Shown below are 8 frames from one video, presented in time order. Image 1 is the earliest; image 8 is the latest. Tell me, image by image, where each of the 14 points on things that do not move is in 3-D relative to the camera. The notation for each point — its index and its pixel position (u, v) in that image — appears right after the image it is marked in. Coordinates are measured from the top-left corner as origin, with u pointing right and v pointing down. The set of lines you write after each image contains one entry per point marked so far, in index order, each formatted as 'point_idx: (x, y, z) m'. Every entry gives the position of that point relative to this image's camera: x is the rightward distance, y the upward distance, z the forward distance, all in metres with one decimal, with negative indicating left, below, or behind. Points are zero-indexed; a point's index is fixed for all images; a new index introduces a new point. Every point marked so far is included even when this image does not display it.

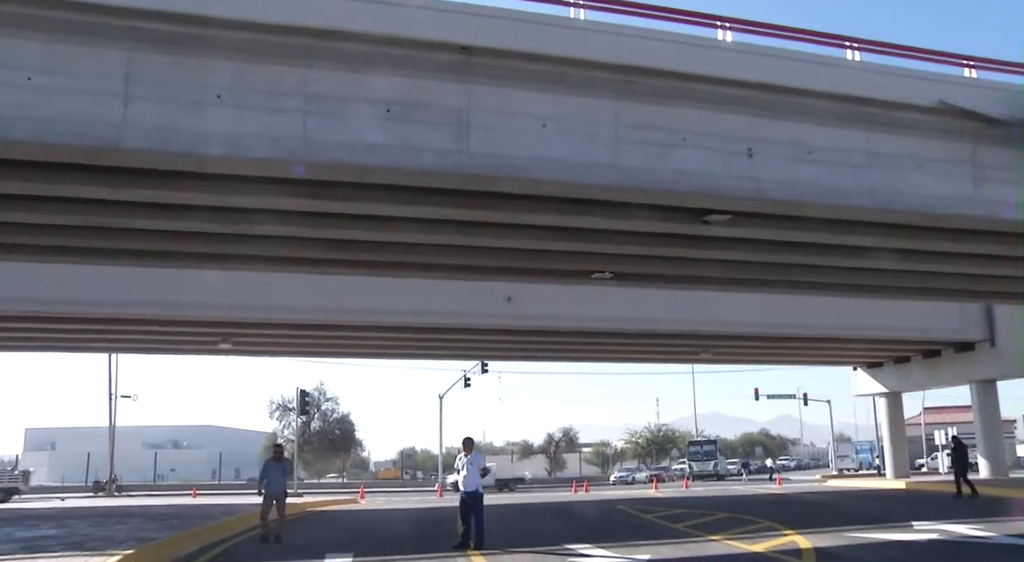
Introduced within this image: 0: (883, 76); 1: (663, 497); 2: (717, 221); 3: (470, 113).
0: (+6.8, +3.7, +15.4) m
1: (+3.3, -5.0, +19.8) m
2: (+3.8, +1.1, +16.0) m
3: (-0.5, +2.6, +13.5) m
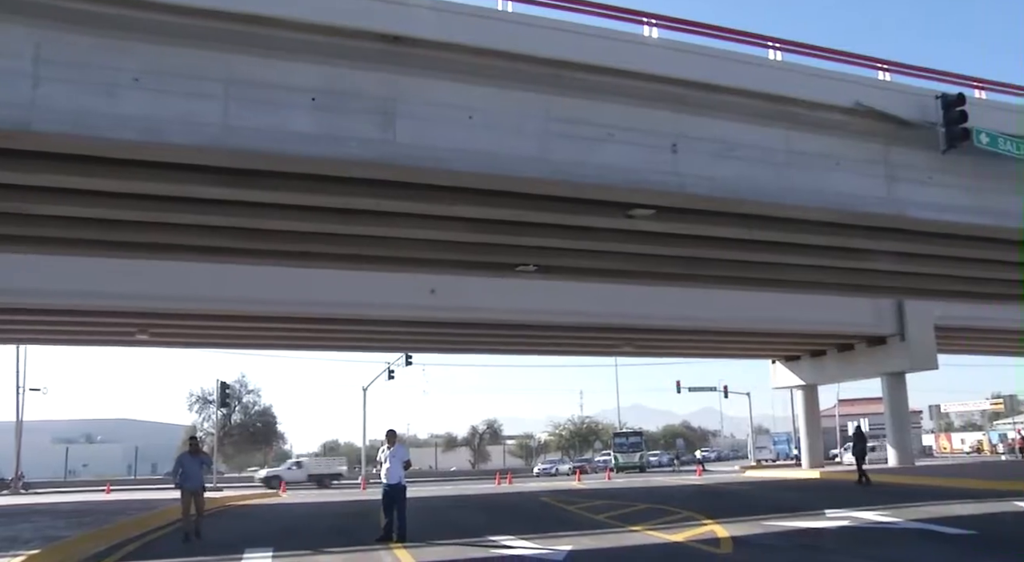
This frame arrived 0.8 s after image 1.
0: (+5.5, +3.8, +15.8) m
1: (+1.5, -4.8, +19.9) m
2: (+2.5, +1.3, +16.2) m
3: (-1.7, +2.8, +13.3) m
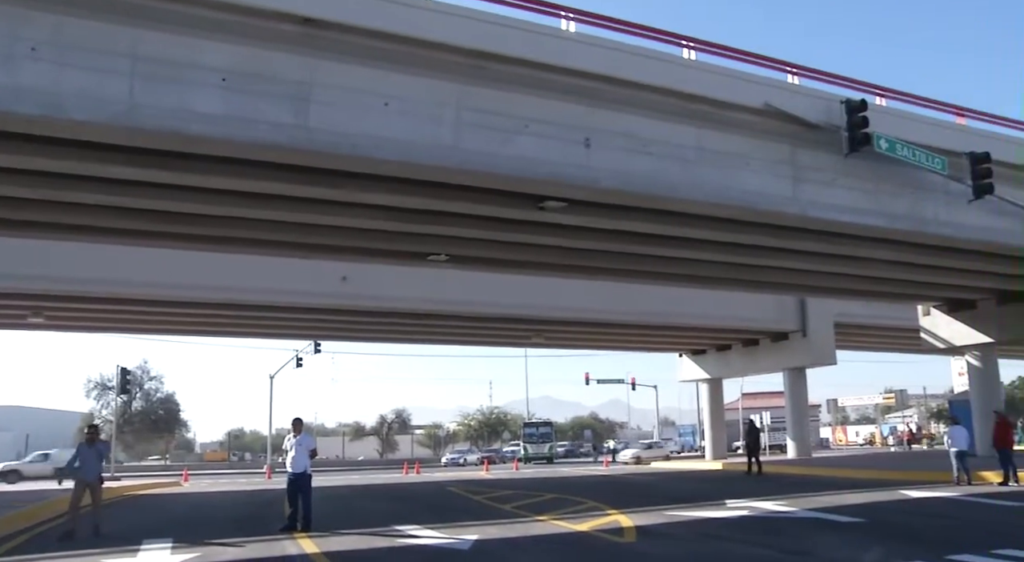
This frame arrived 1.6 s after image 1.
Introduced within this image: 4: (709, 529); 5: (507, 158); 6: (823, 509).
0: (+3.9, +3.9, +16.1) m
1: (-0.6, -4.6, +20.0) m
2: (+0.8, +1.4, +16.3) m
3: (-3.1, +3.0, +13.1) m
4: (+3.8, -4.8, +16.4) m
5: (0.0, +2.1, +14.5) m
6: (+6.1, -4.5, +16.7) m
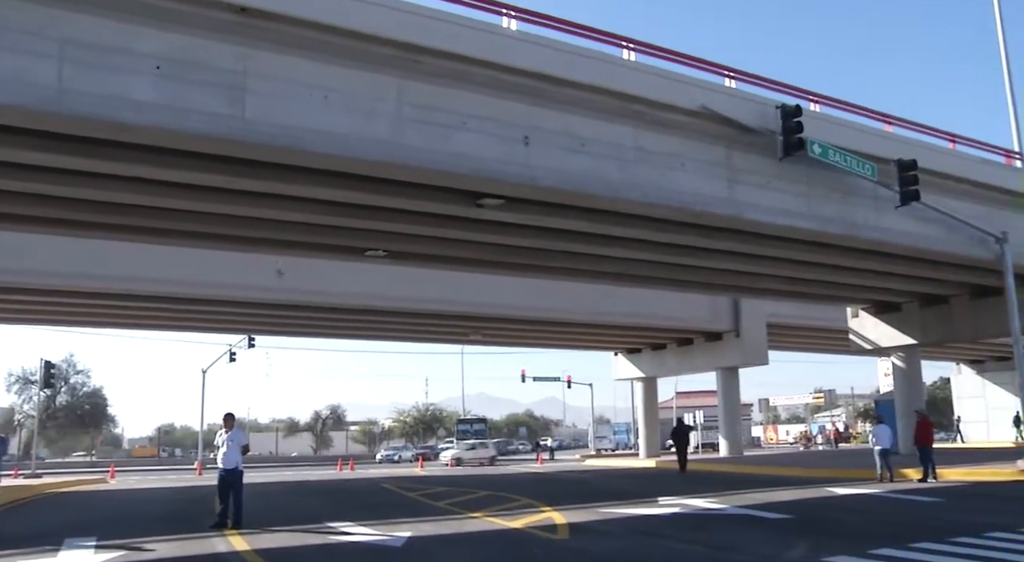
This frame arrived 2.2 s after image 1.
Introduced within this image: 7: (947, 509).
0: (+2.8, +3.9, +16.3) m
1: (-2.0, -4.5, +19.9) m
2: (-0.4, +1.5, +16.3) m
3: (-4.1, +3.1, +12.9) m
4: (+2.5, -4.7, +16.5) m
5: (-1.1, +2.1, +14.5) m
6: (+4.8, -4.5, +17.0) m
7: (+8.2, -4.3, +16.0) m
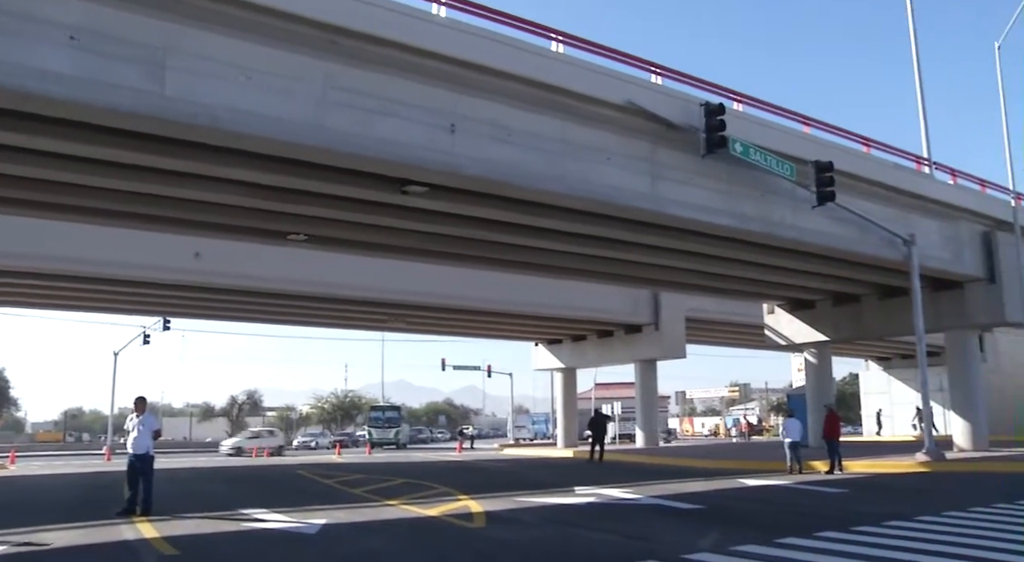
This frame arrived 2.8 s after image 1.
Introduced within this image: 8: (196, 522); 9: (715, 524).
0: (+1.4, +4.0, +16.4) m
1: (-3.9, -4.2, +19.8) m
2: (-1.8, +1.7, +16.2) m
3: (-5.2, +3.4, +12.6) m
4: (+0.8, -4.6, +16.7) m
5: (-2.4, +2.4, +14.3) m
6: (+3.1, -4.4, +17.3) m
7: (+6.6, -4.2, +16.5) m
8: (-5.9, -4.5, +15.9) m
9: (+3.8, -4.6, +16.0) m
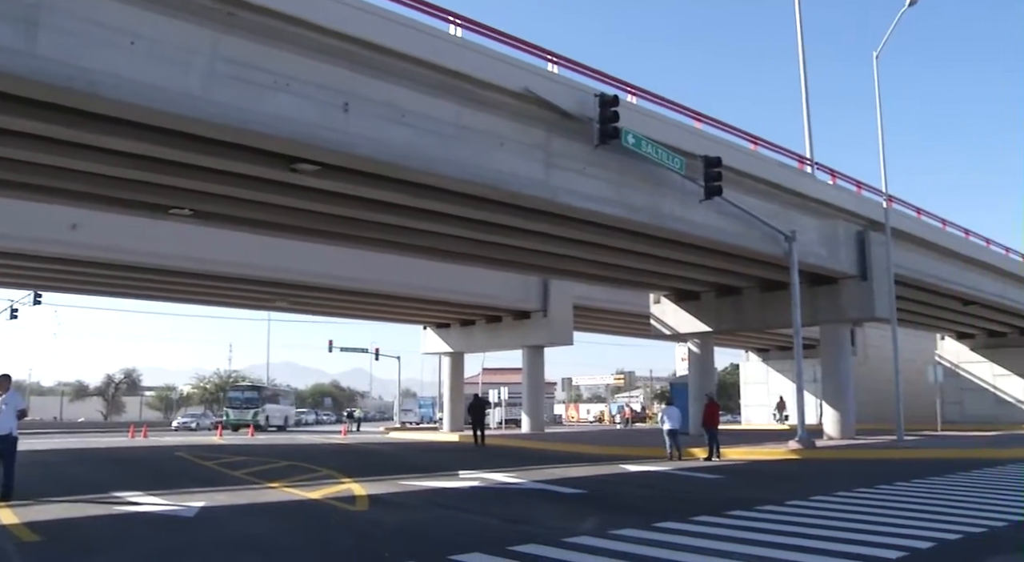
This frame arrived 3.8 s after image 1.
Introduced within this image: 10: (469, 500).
0: (-0.6, +4.3, +16.4) m
1: (-6.4, -3.7, +19.4) m
2: (-3.9, +2.1, +15.9) m
3: (-6.9, +3.8, +11.9) m
4: (-1.5, -4.3, +16.7) m
5: (-4.3, +2.7, +14.0) m
6: (+0.8, -4.1, +17.5) m
7: (+4.3, -4.1, +17.1) m
8: (-8.1, -4.0, +15.2) m
9: (+1.6, -4.3, +16.3) m
10: (-0.8, -4.3, +16.7) m
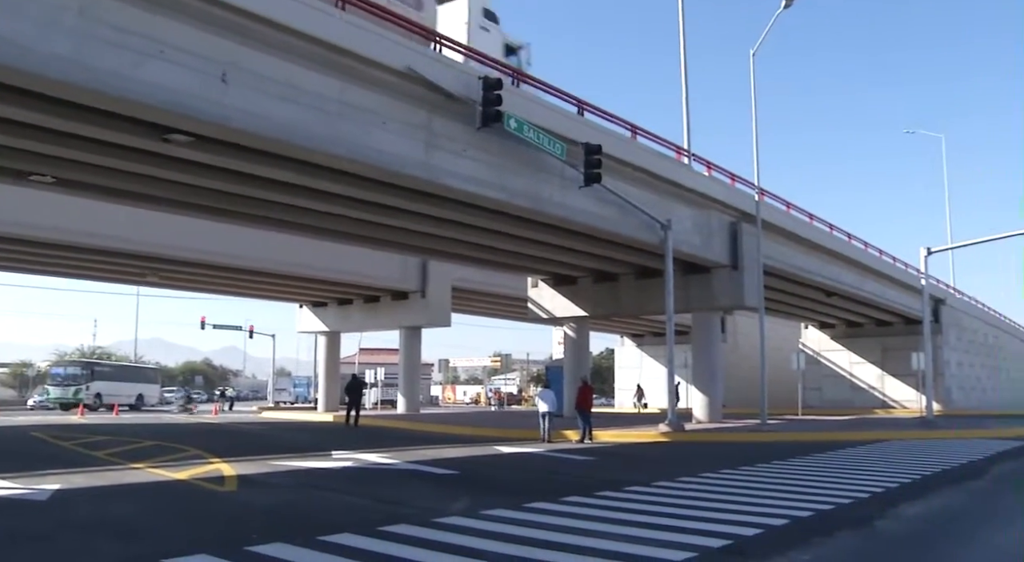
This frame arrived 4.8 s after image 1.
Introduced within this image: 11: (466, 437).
0: (-2.9, +4.7, +16.2) m
1: (-9.1, -3.1, +18.6) m
2: (-6.1, +2.6, +15.4) m
3: (-8.6, +4.3, +11.1) m
4: (-3.9, -3.8, +16.5) m
5: (-6.3, +3.2, +13.4) m
6: (-1.8, -3.7, +17.6) m
7: (+1.7, -3.8, +17.5) m
8: (-10.4, -3.4, +14.4) m
9: (-0.9, -4.0, +16.4) m
10: (-3.3, -3.9, +16.6) m
11: (-0.8, -3.5, +19.0) m
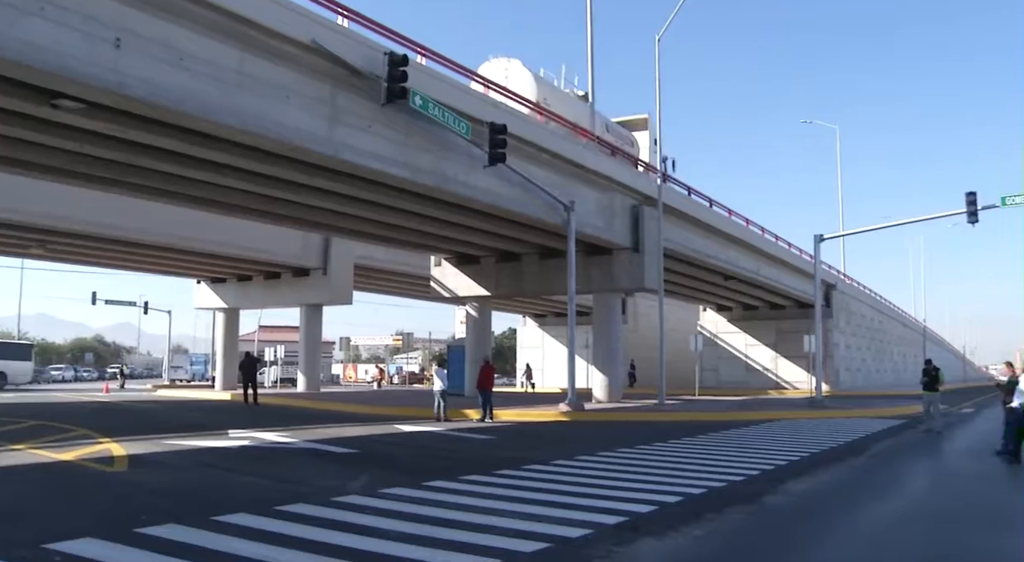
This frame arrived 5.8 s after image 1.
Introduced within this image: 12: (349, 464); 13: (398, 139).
0: (-4.6, +5.2, +15.8) m
1: (-11.2, -2.5, +17.8) m
2: (-7.8, +3.0, +14.8) m
3: (-10.0, +4.7, +10.3) m
4: (-5.9, -3.4, +16.2) m
5: (-7.8, +3.7, +12.8) m
6: (-3.9, -3.3, +17.4) m
7: (-0.3, -3.4, +17.6) m
8: (-12.1, -2.9, +13.5) m
9: (-2.8, -3.6, +16.4) m
10: (-5.3, -3.4, +16.3) m
11: (-3.0, -3.0, +18.9) m
12: (-3.1, -3.5, +16.4) m
13: (-2.4, +3.1, +18.6) m
